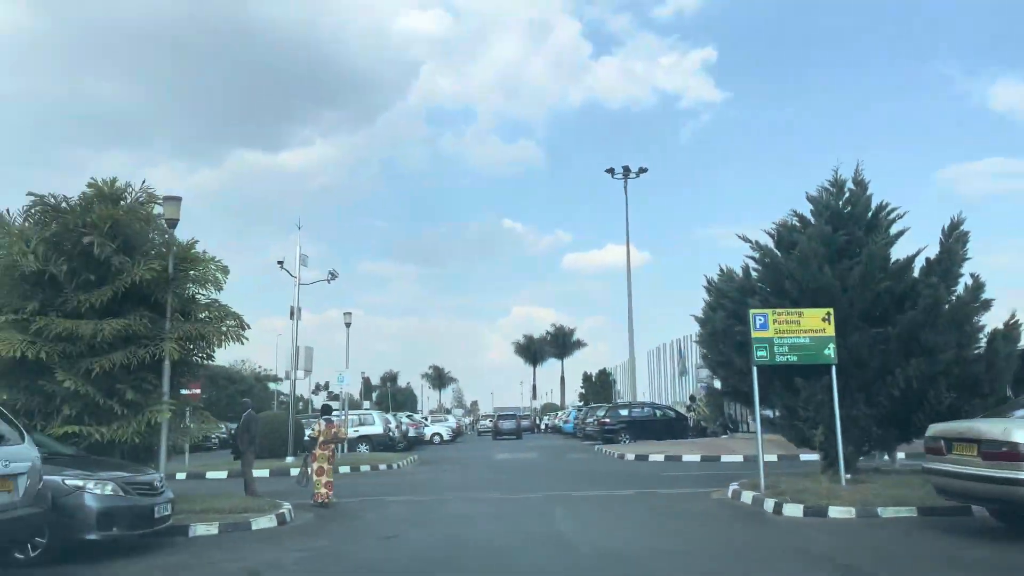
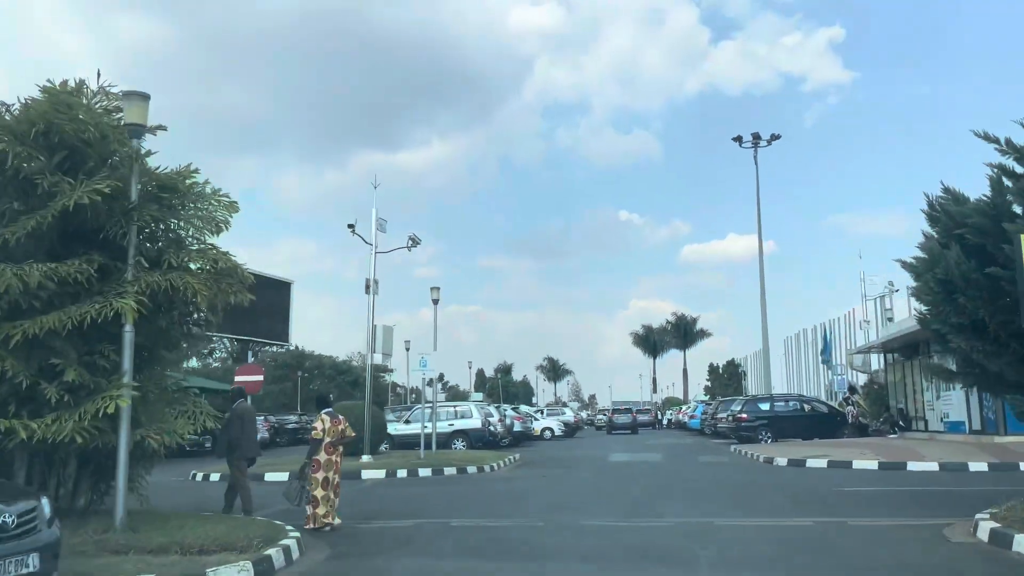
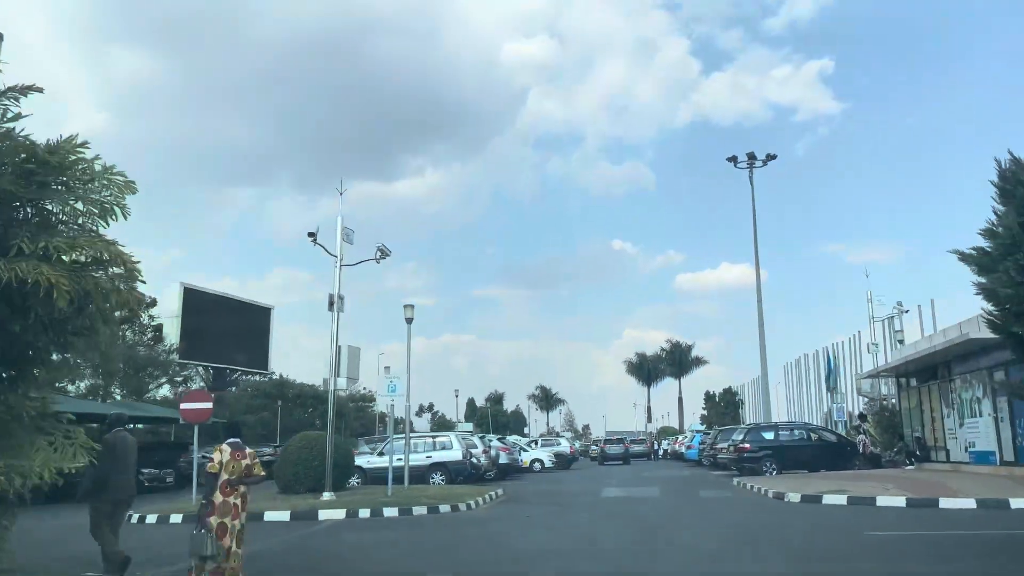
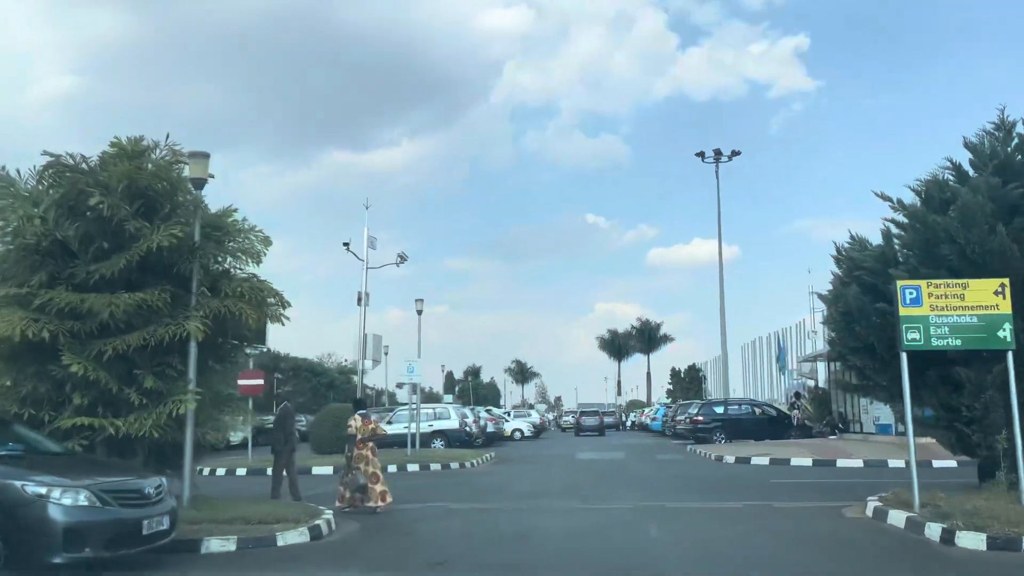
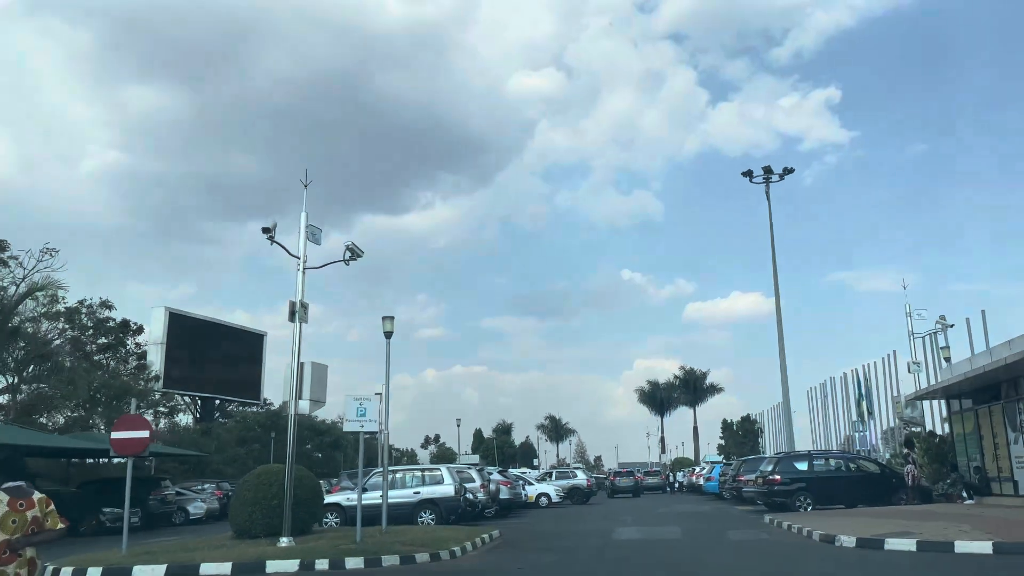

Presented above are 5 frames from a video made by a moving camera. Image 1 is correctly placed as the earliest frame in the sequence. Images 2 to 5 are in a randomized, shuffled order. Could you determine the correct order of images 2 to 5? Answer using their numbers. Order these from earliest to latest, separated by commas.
4, 2, 3, 5
